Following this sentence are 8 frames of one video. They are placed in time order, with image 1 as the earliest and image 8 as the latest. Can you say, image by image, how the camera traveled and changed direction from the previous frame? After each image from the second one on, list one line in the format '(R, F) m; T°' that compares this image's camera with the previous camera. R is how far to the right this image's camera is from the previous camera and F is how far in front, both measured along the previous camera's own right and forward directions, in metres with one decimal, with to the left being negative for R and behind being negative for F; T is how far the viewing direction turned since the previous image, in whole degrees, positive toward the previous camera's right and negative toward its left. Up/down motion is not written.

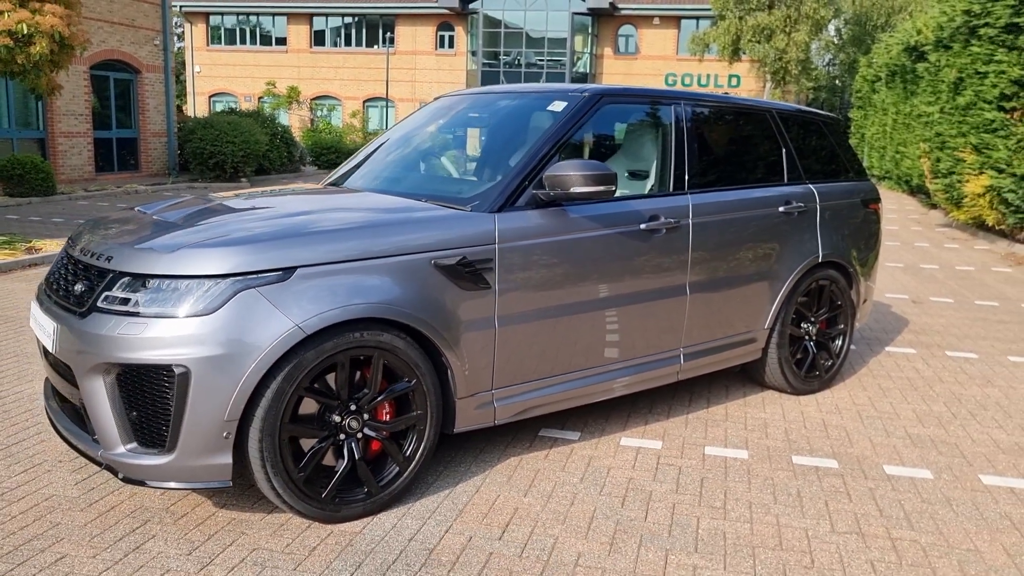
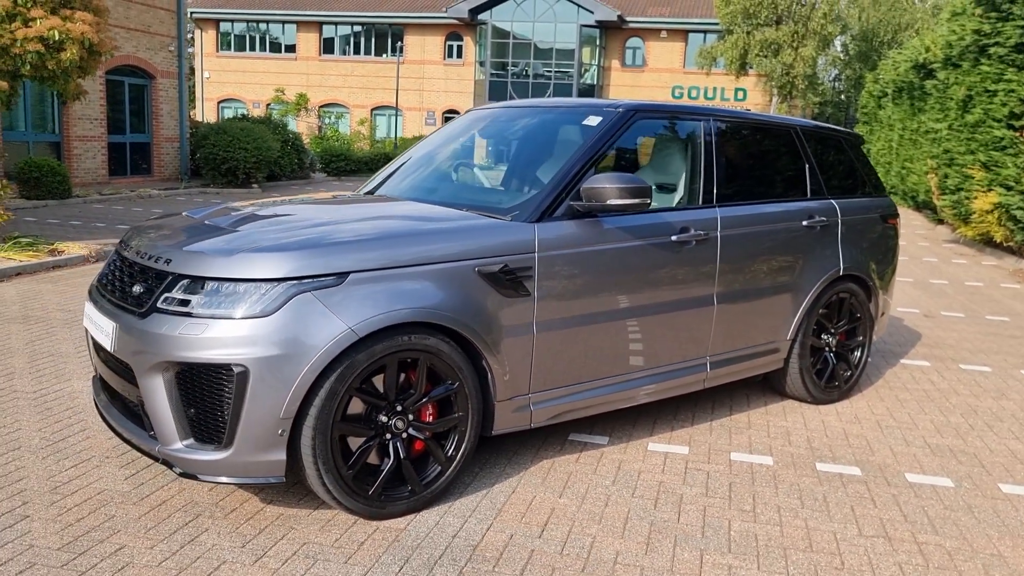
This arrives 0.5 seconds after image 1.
(-0.2, -0.1) m; 0°
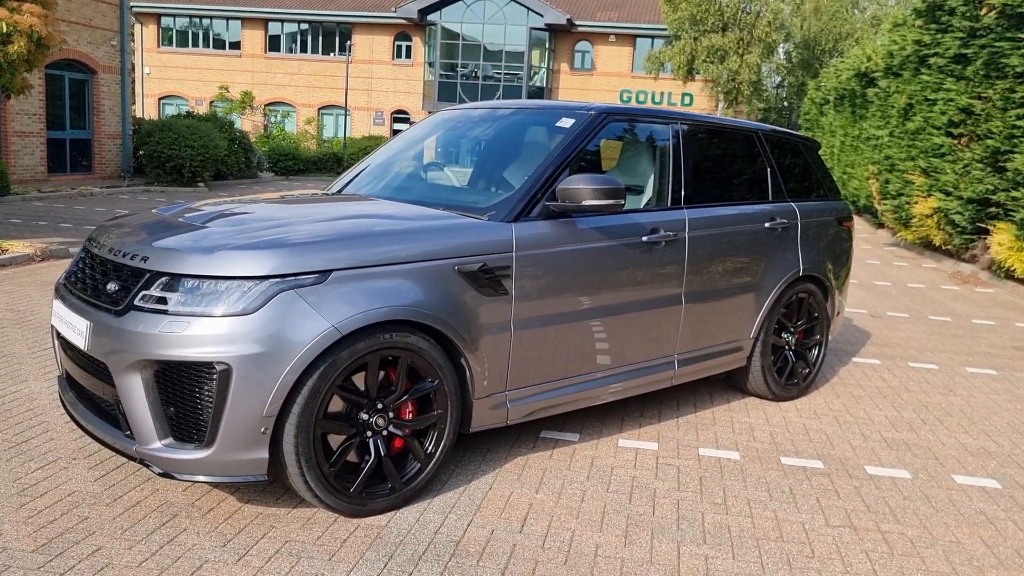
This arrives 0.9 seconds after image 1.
(-0.1, 0.0) m; +4°
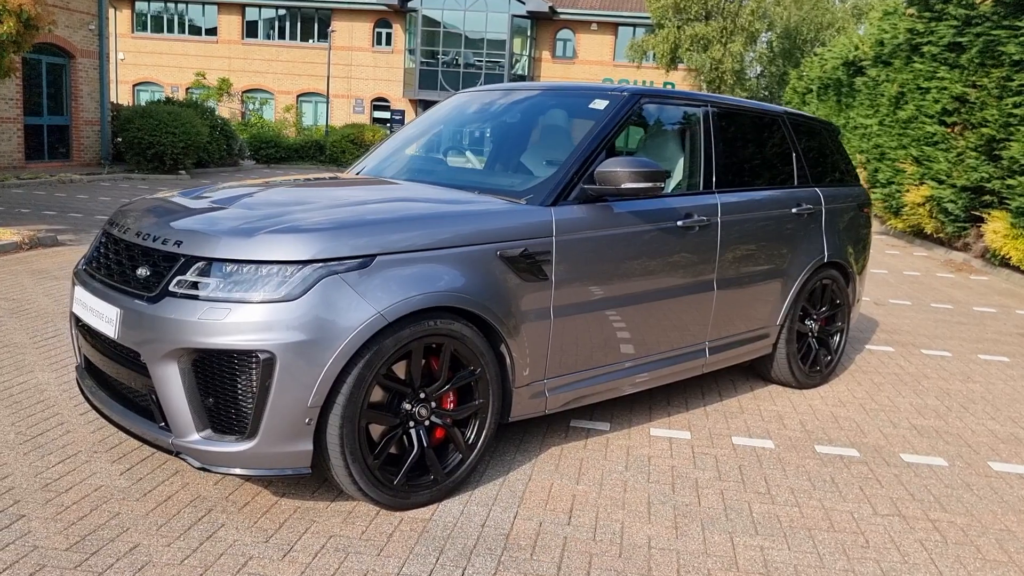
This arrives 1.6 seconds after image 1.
(-0.3, +0.1) m; +2°
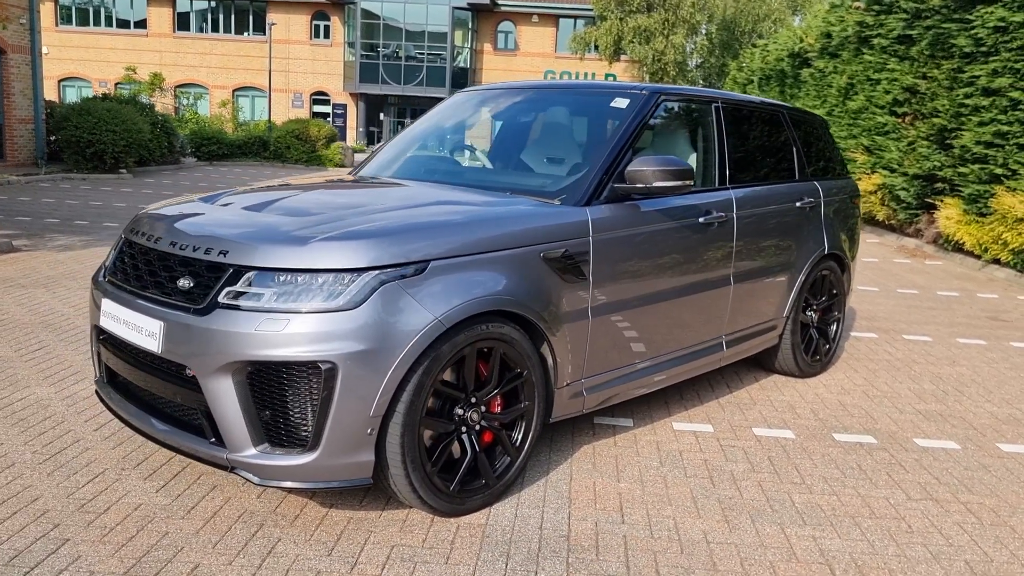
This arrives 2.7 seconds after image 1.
(-0.4, 0.0) m; +4°
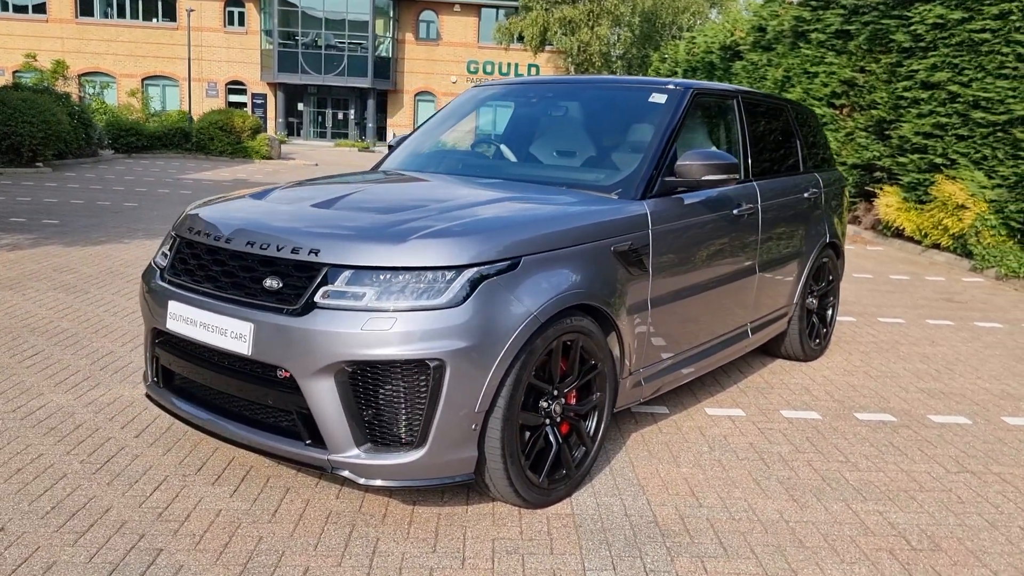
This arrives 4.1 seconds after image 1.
(-0.6, 0.0) m; +6°
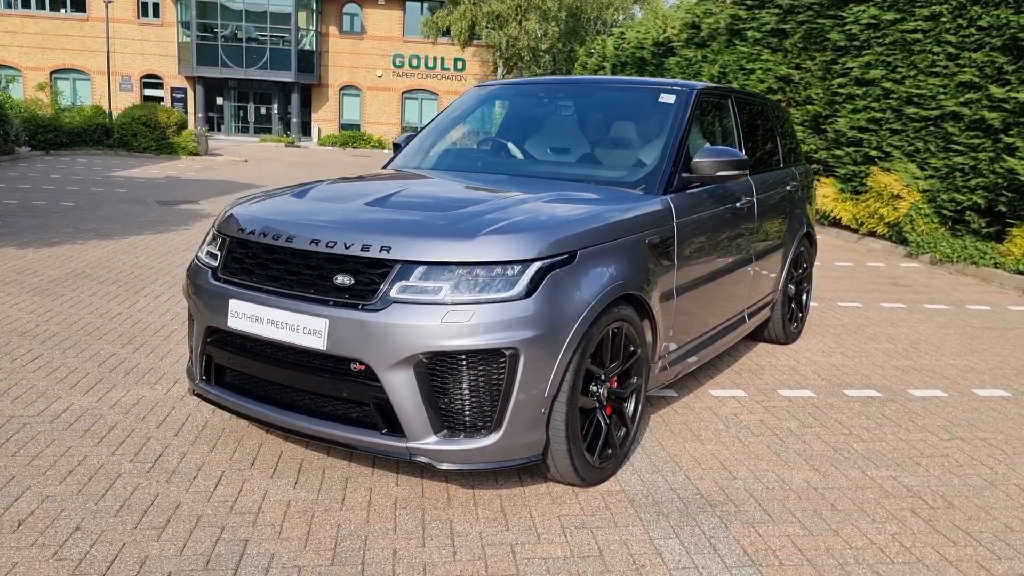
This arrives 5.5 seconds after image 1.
(-0.5, -0.2) m; +5°
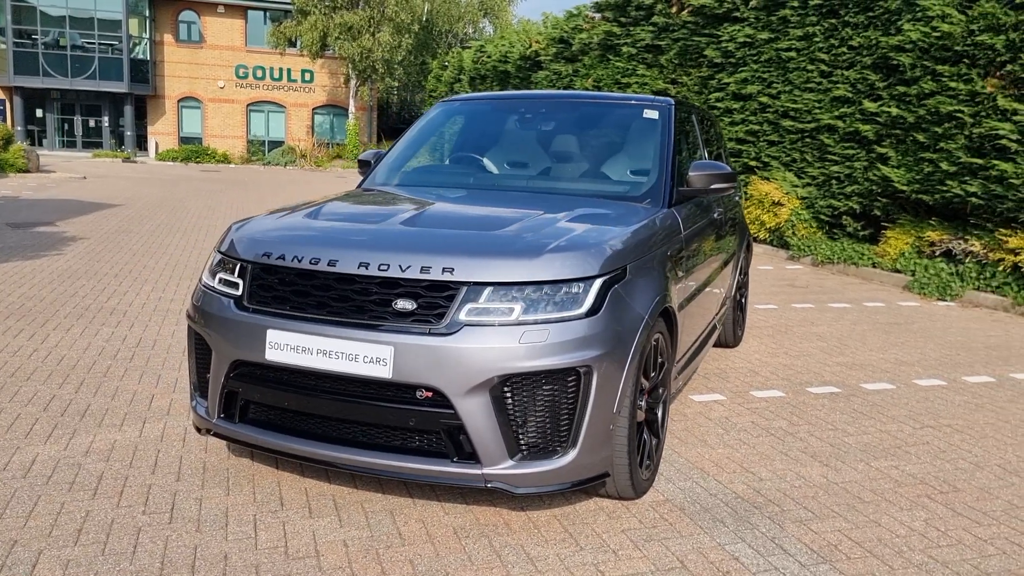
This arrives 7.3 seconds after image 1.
(-0.8, +0.1) m; +11°
